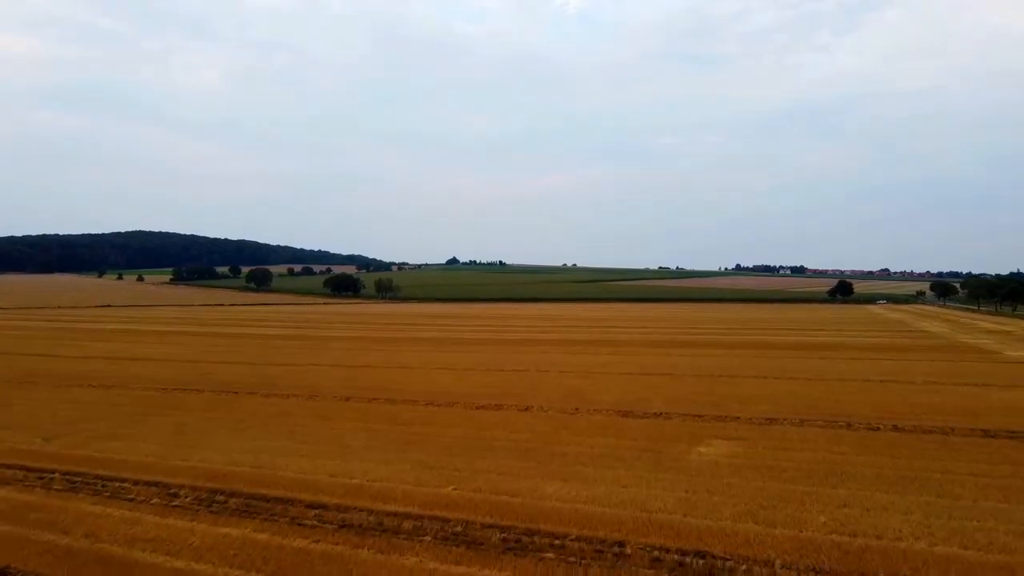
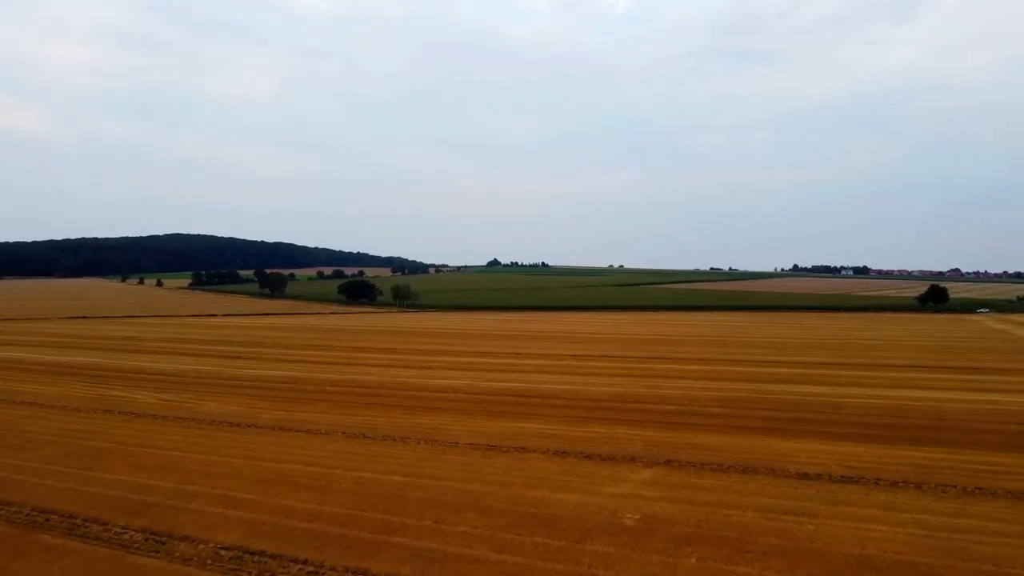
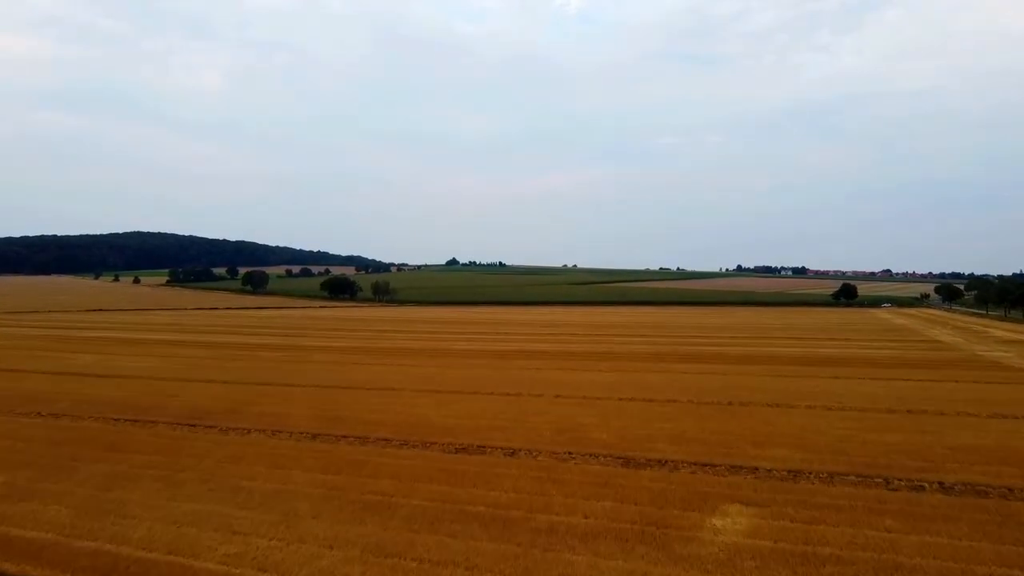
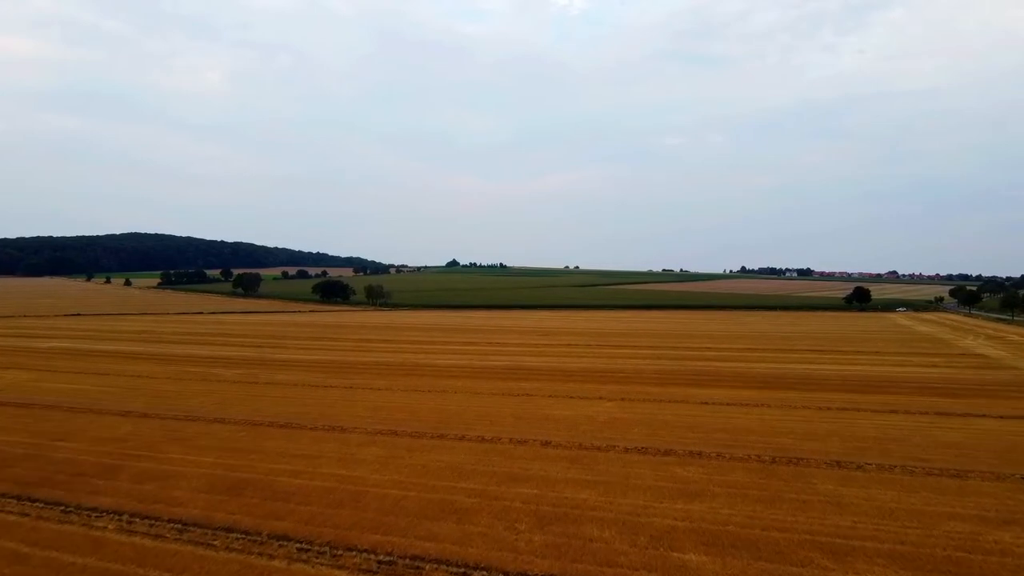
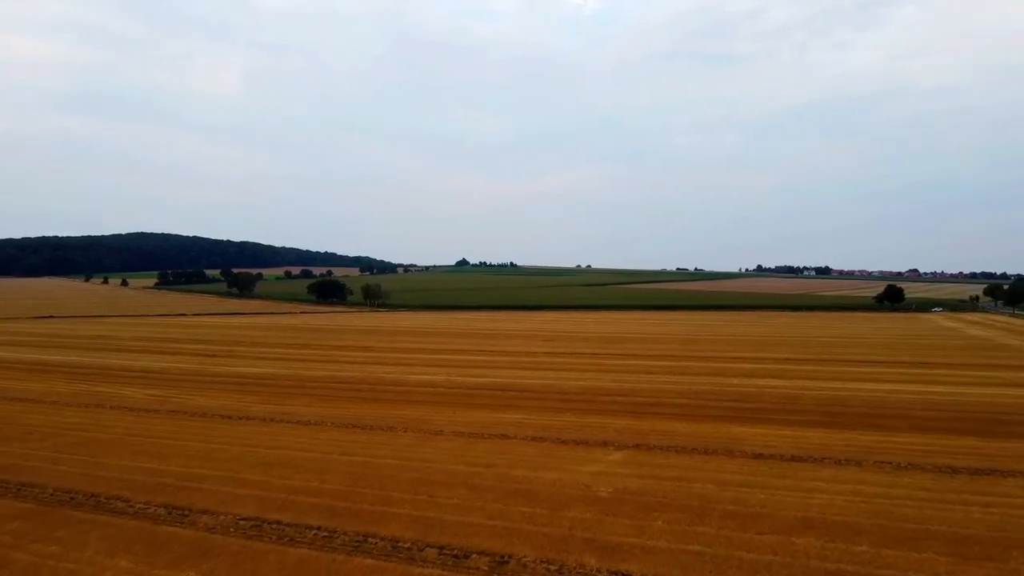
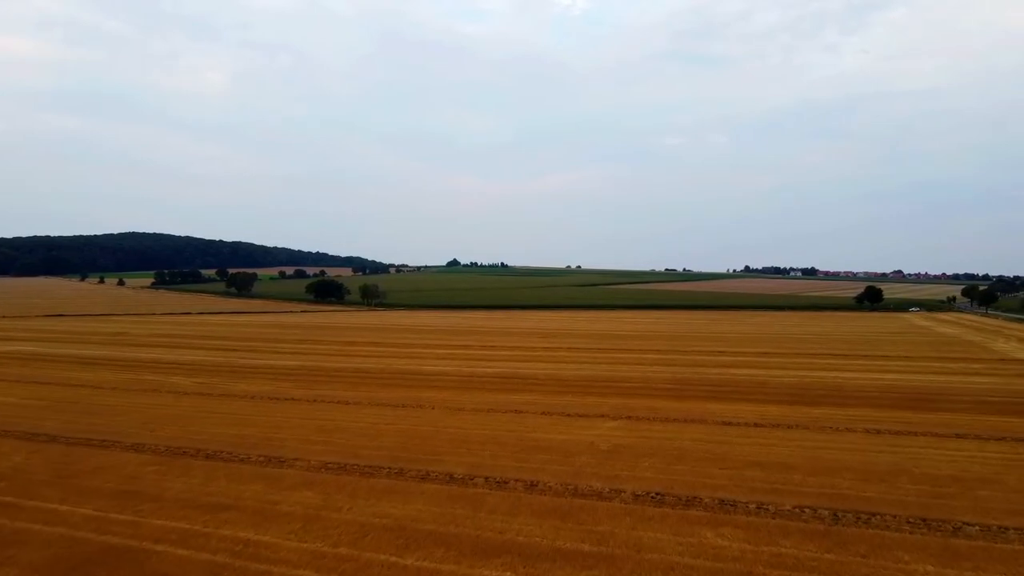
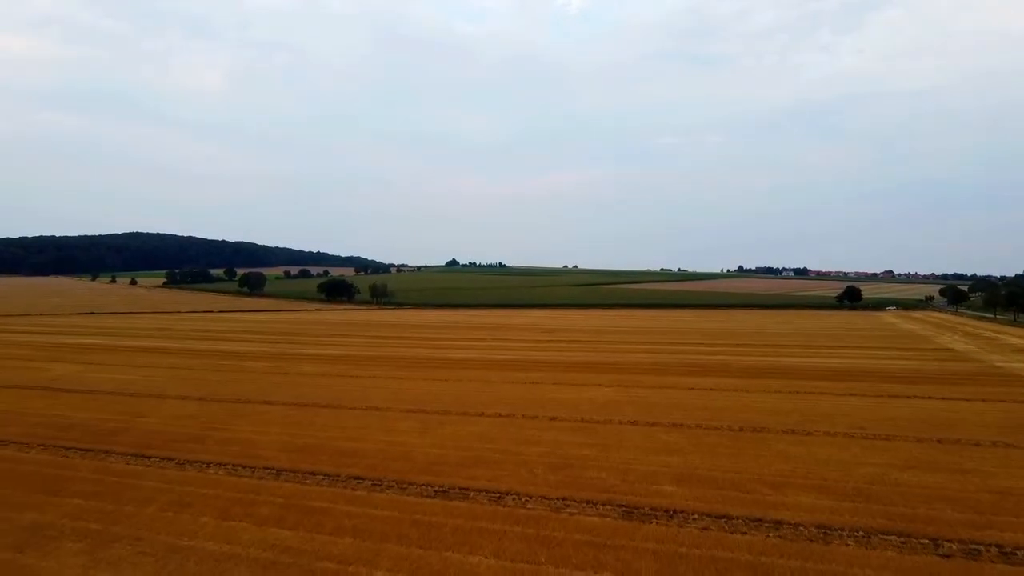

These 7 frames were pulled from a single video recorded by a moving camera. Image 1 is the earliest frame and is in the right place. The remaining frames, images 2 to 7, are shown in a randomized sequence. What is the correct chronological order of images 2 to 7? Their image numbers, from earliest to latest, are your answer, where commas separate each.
3, 7, 4, 6, 5, 2
